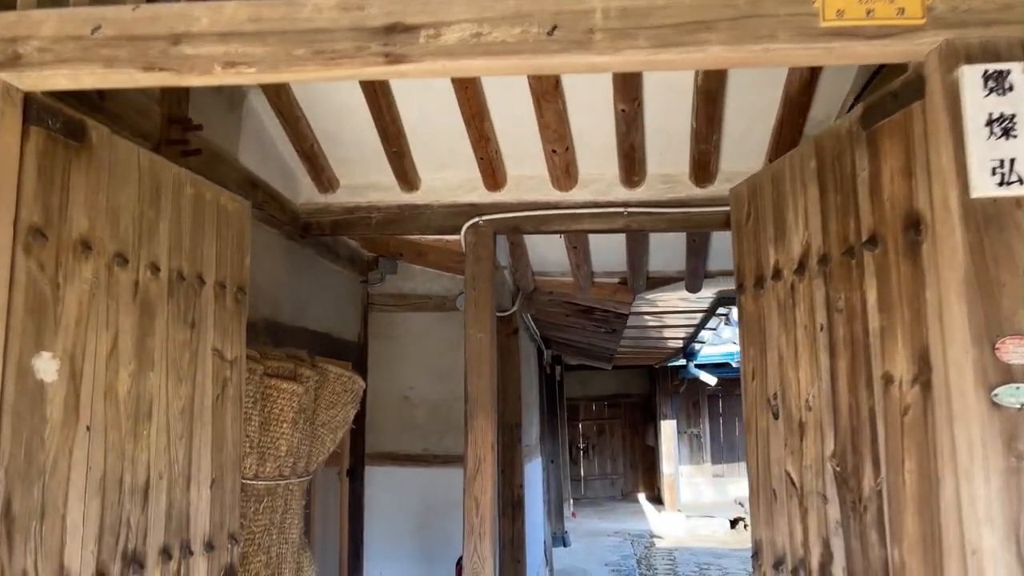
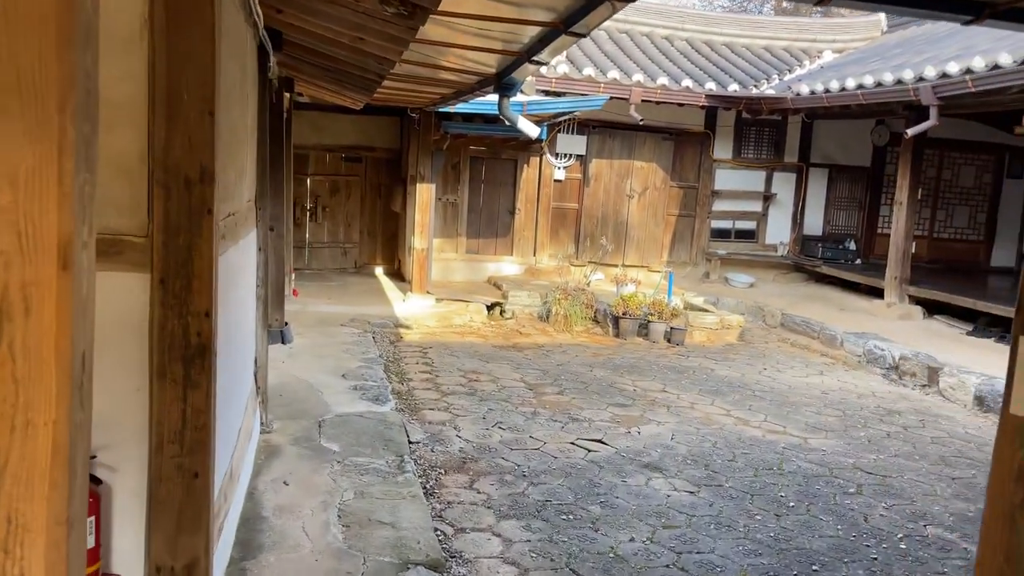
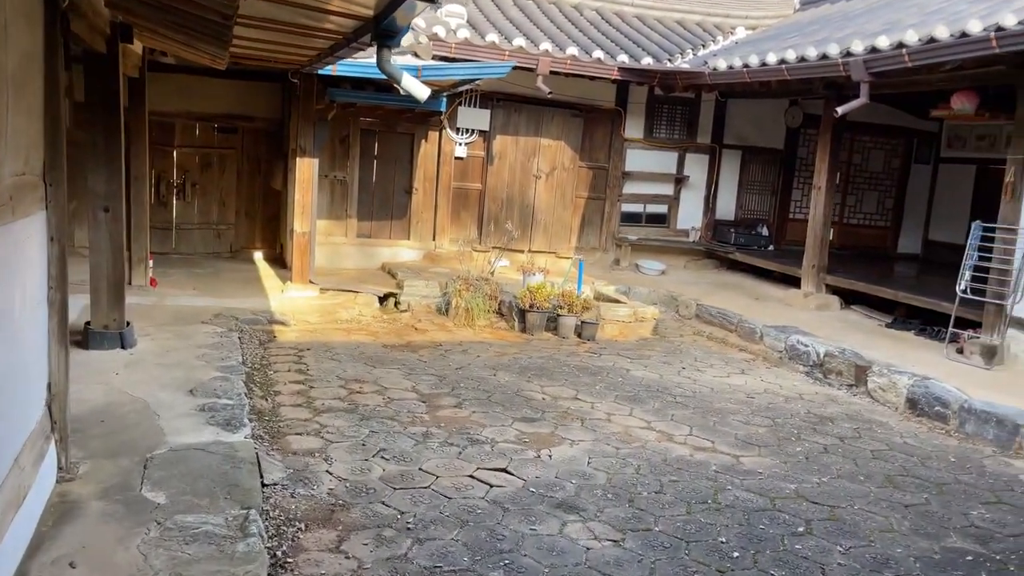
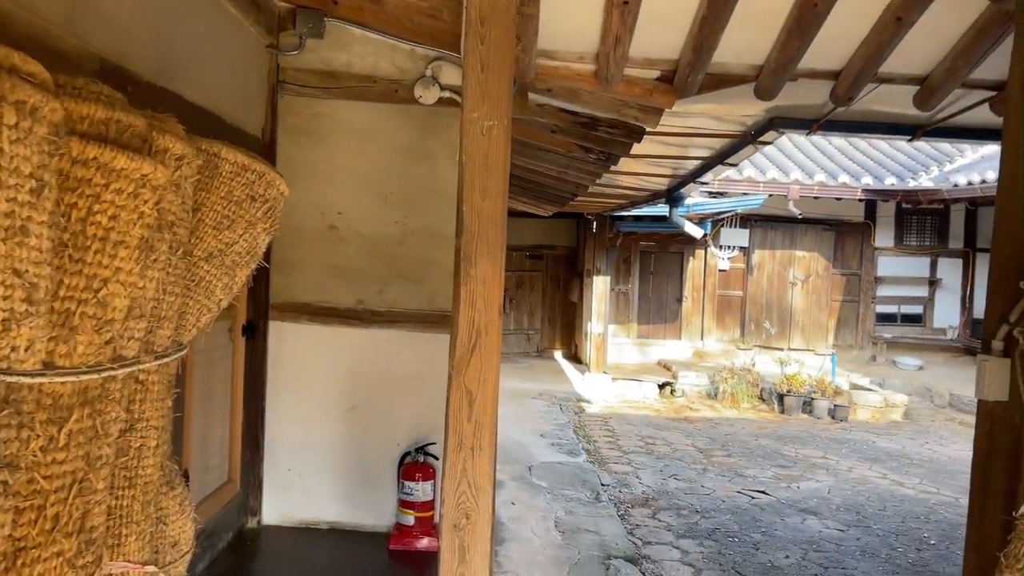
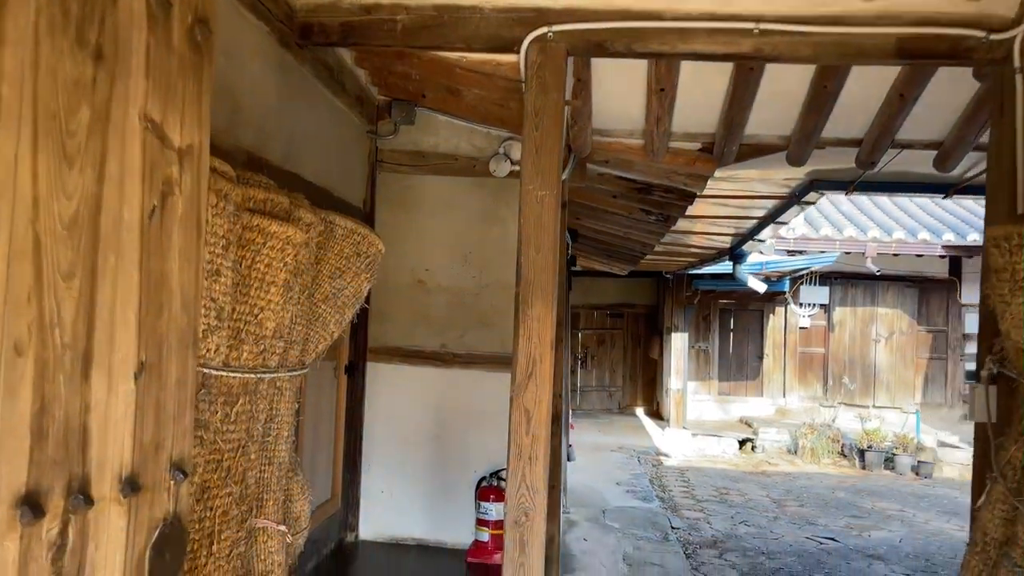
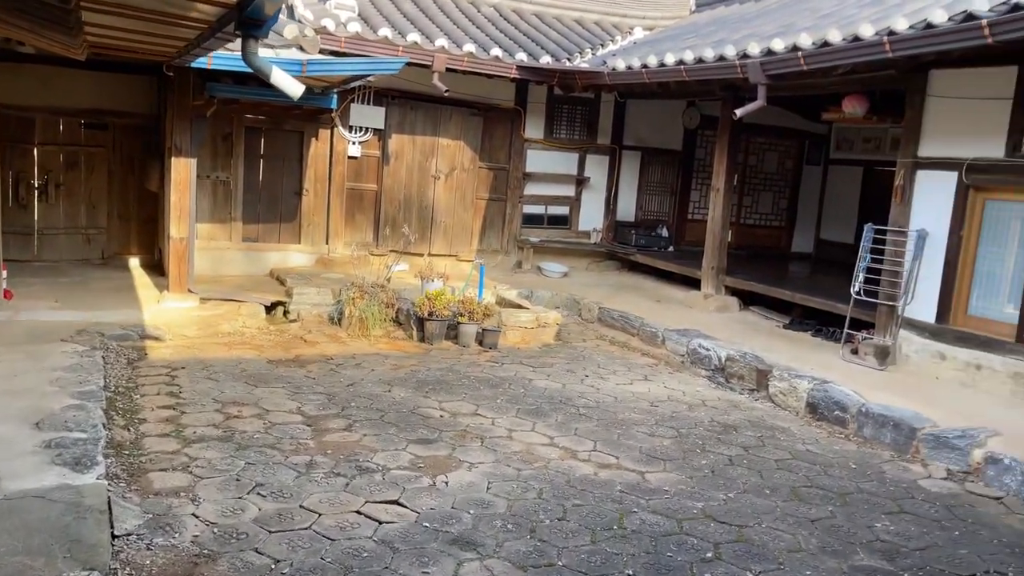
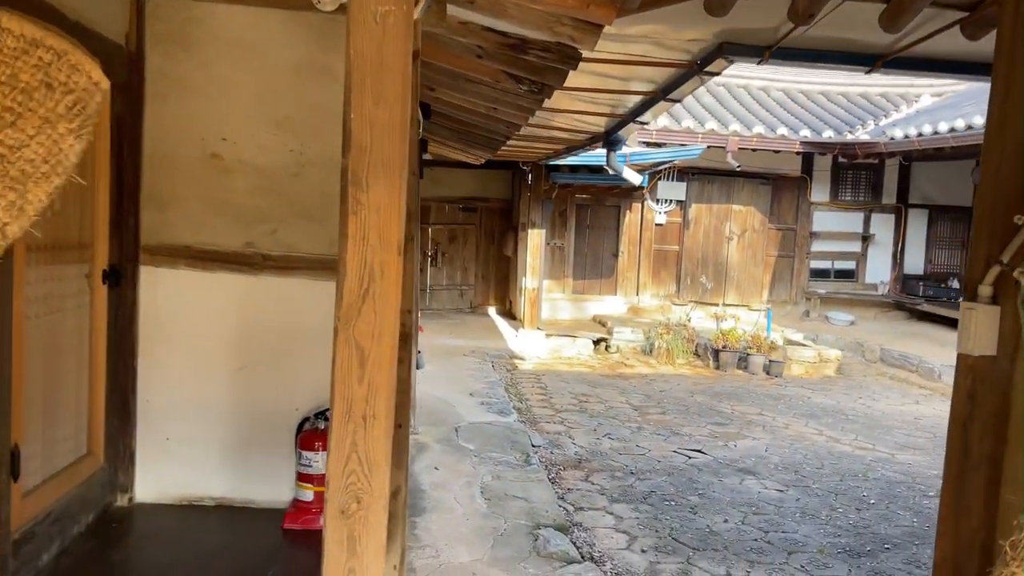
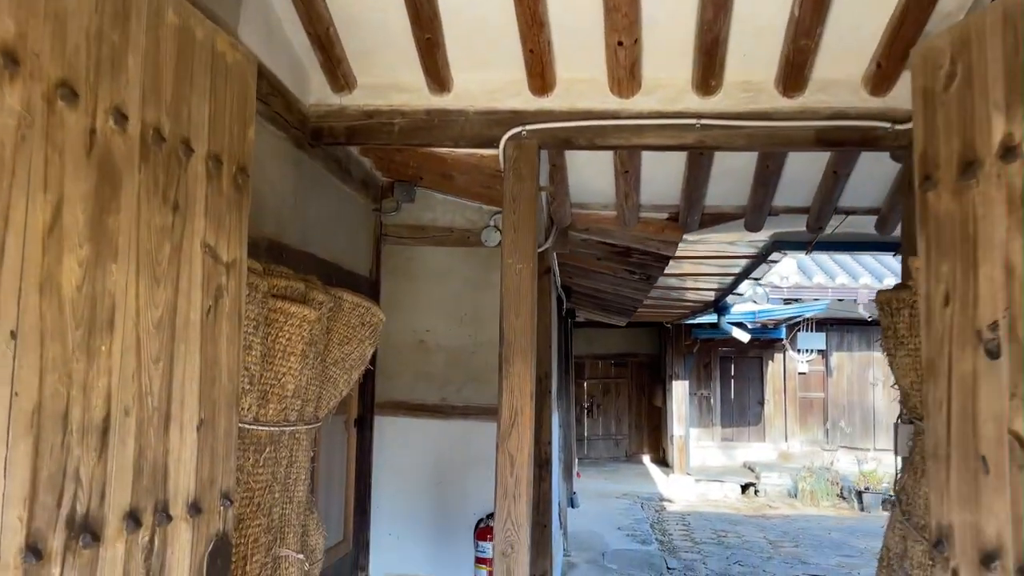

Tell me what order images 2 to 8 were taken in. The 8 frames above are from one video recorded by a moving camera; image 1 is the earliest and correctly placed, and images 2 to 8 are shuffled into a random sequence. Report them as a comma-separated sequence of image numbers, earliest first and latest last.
8, 5, 4, 7, 2, 3, 6
